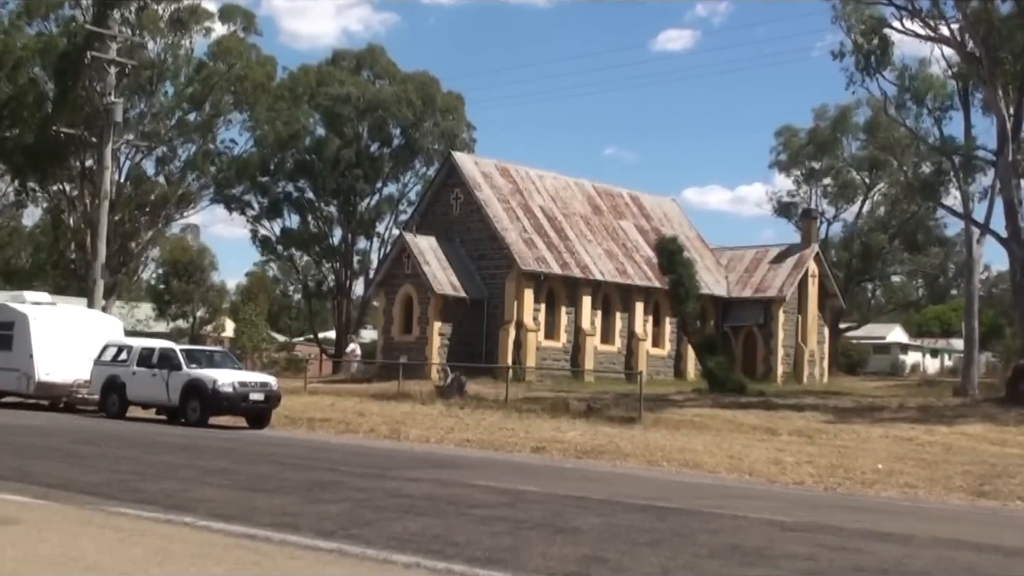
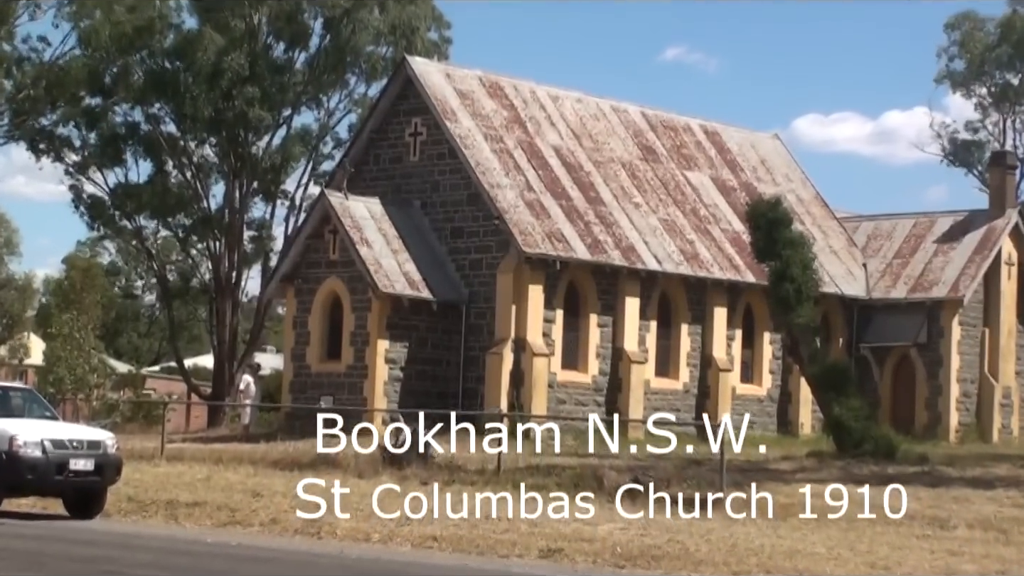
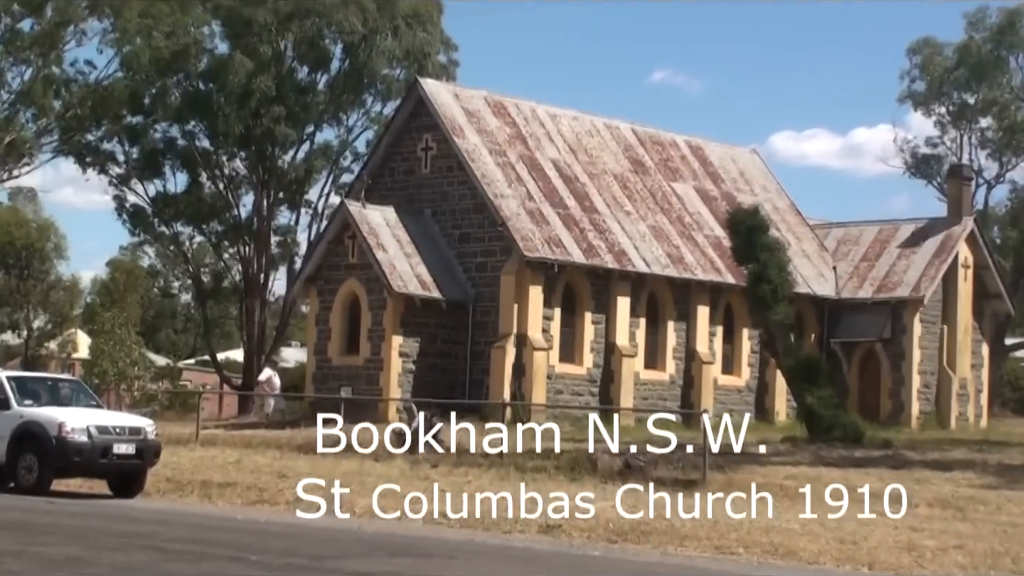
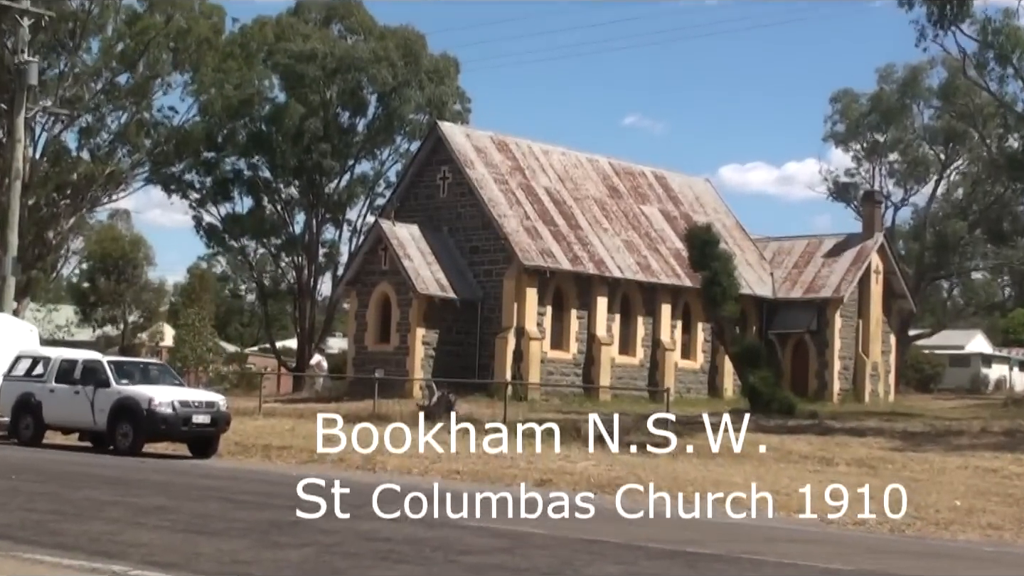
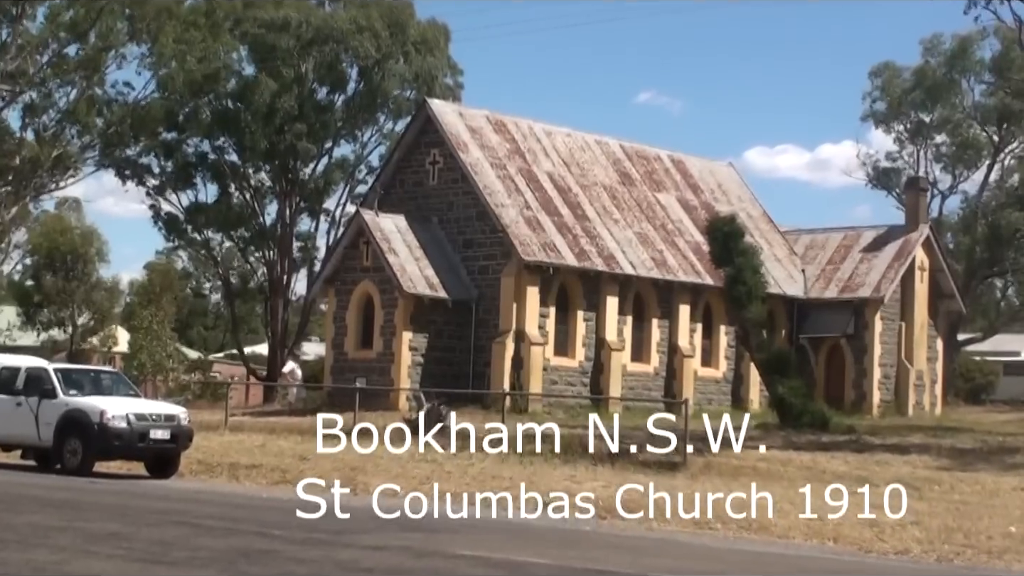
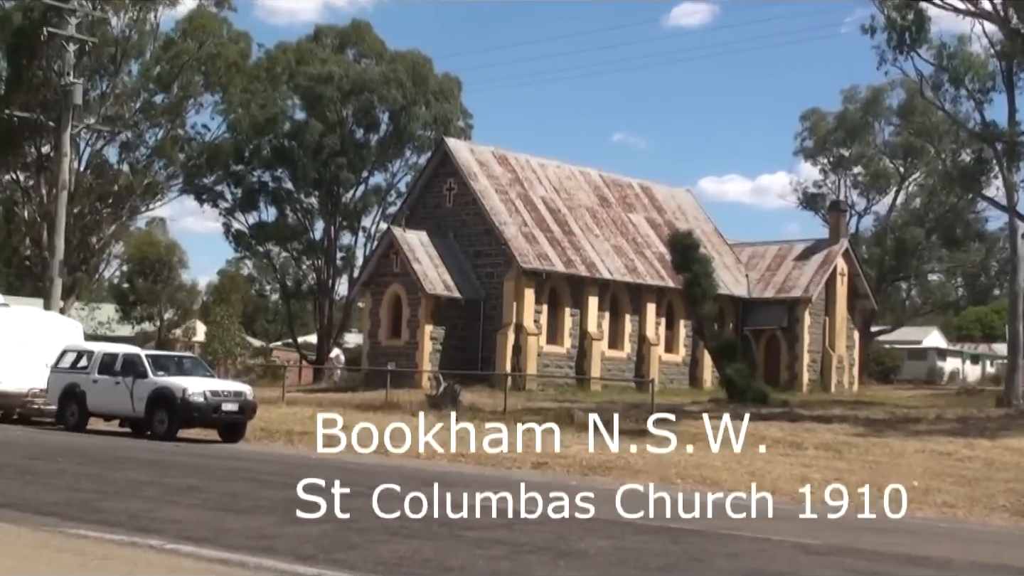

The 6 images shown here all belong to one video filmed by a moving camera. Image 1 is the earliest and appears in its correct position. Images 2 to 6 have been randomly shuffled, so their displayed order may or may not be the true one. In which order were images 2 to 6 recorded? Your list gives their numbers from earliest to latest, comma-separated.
6, 4, 5, 3, 2
